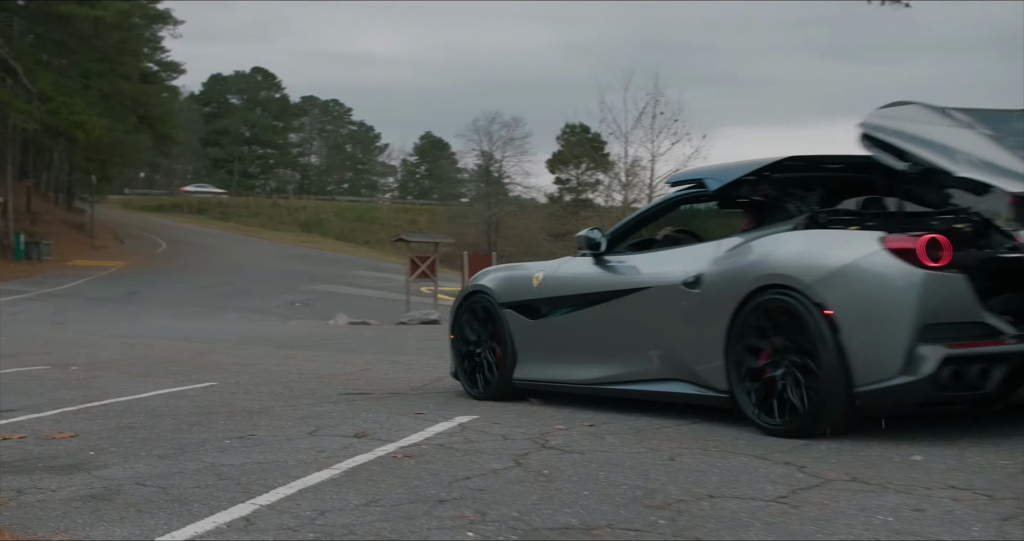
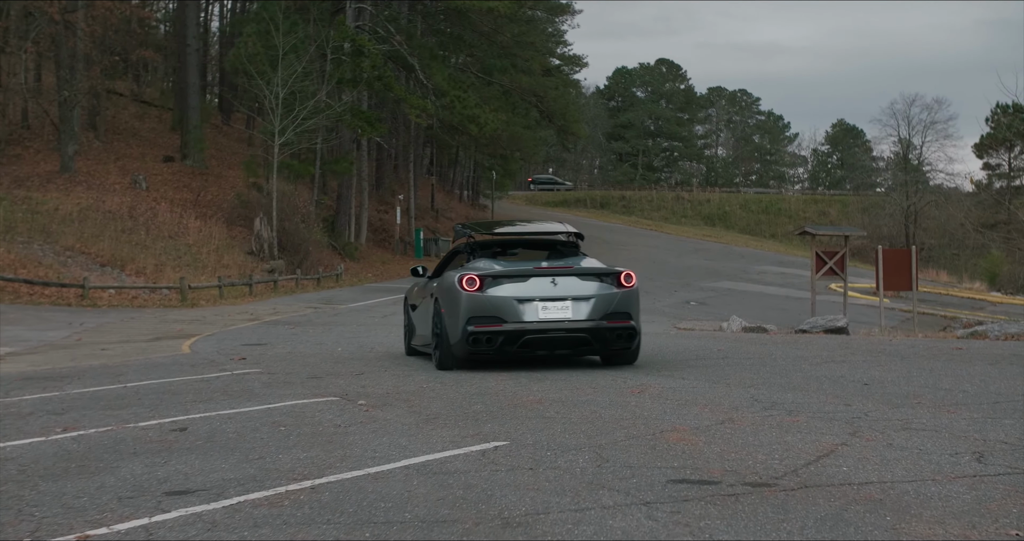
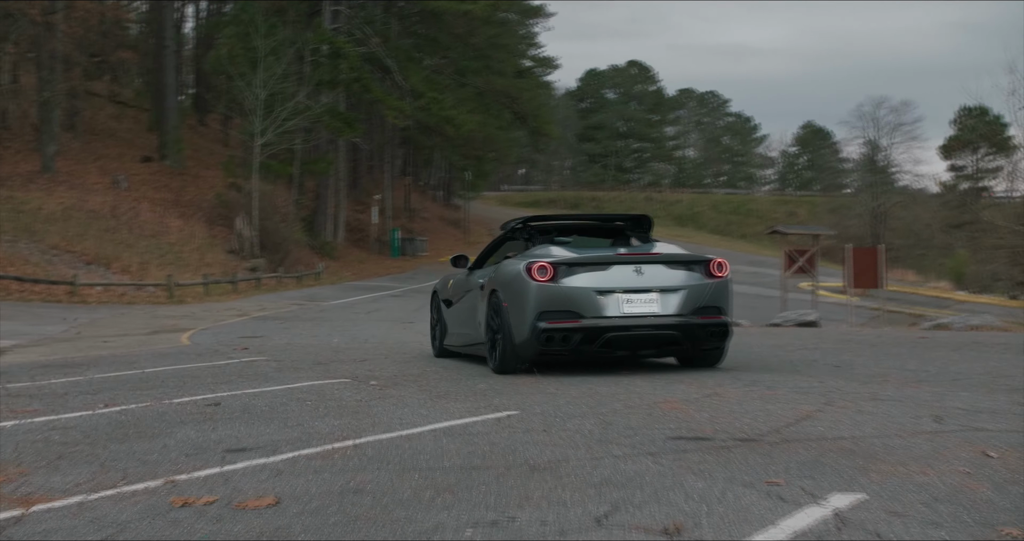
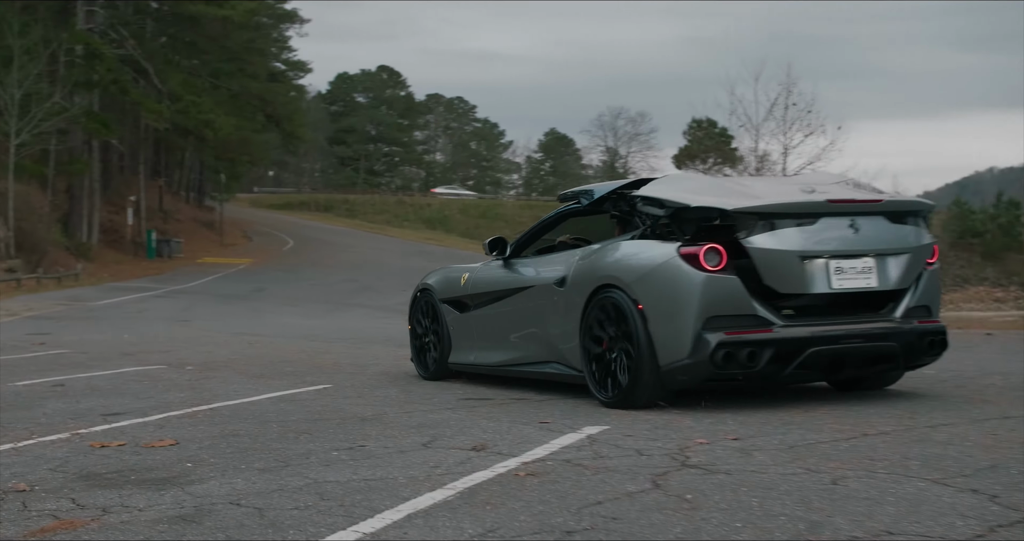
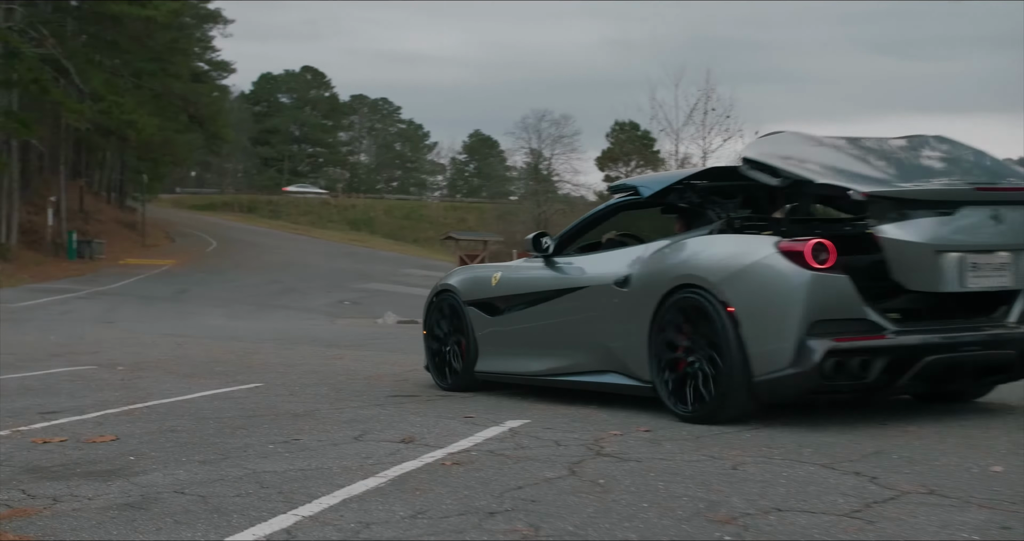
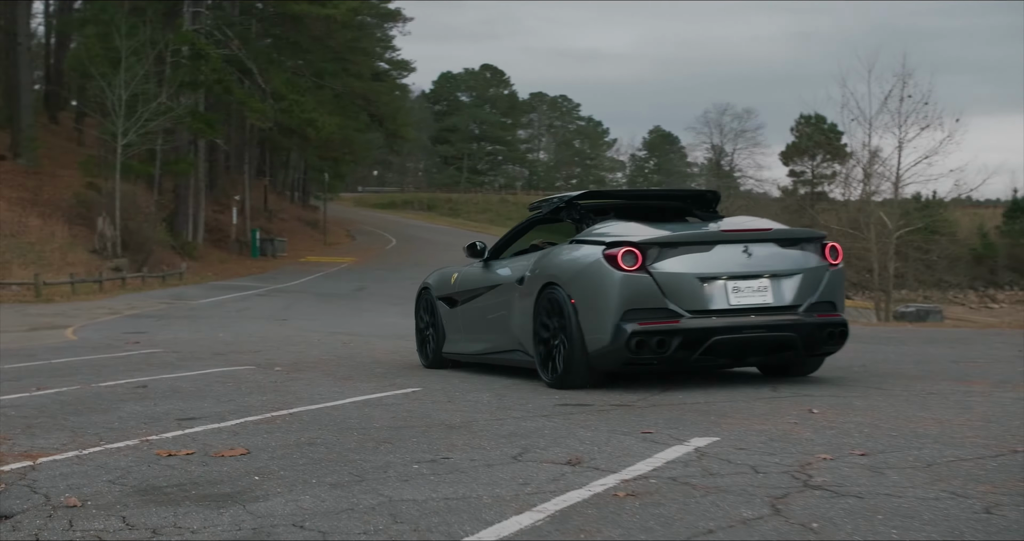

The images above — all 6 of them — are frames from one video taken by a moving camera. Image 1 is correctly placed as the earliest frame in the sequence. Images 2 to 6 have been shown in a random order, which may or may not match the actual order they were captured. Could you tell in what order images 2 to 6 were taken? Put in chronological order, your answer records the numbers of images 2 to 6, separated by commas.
5, 4, 6, 3, 2
